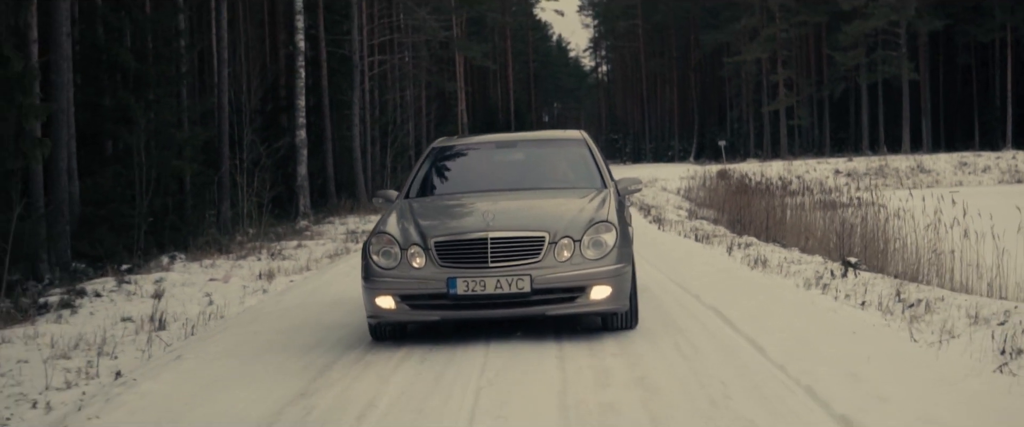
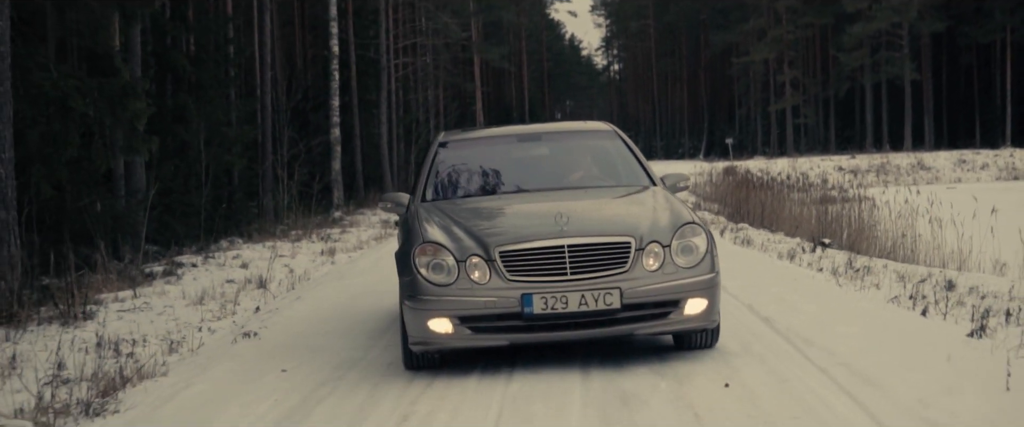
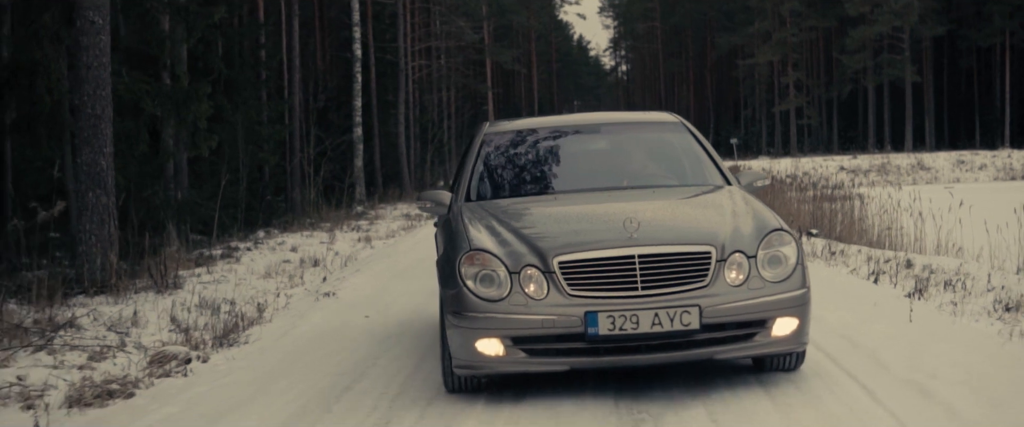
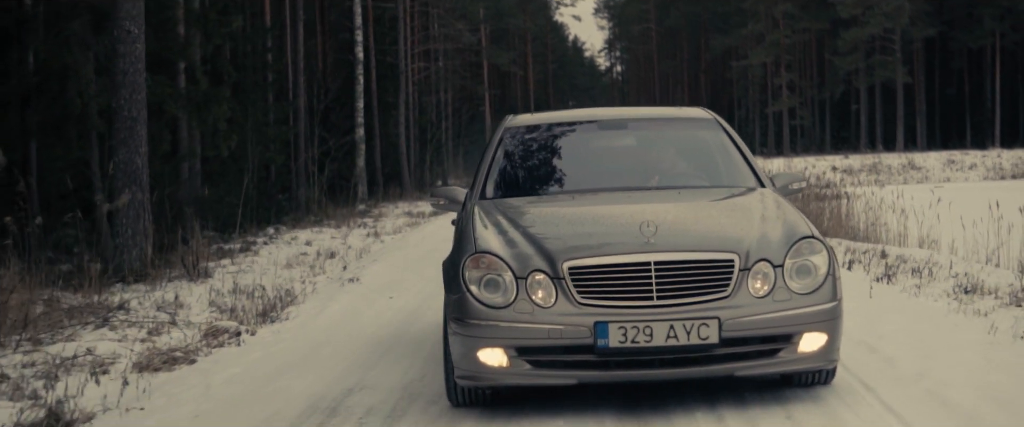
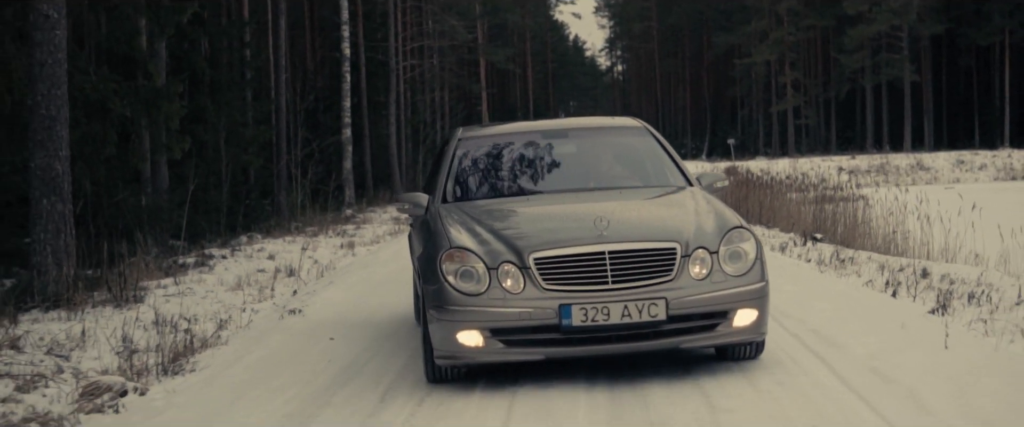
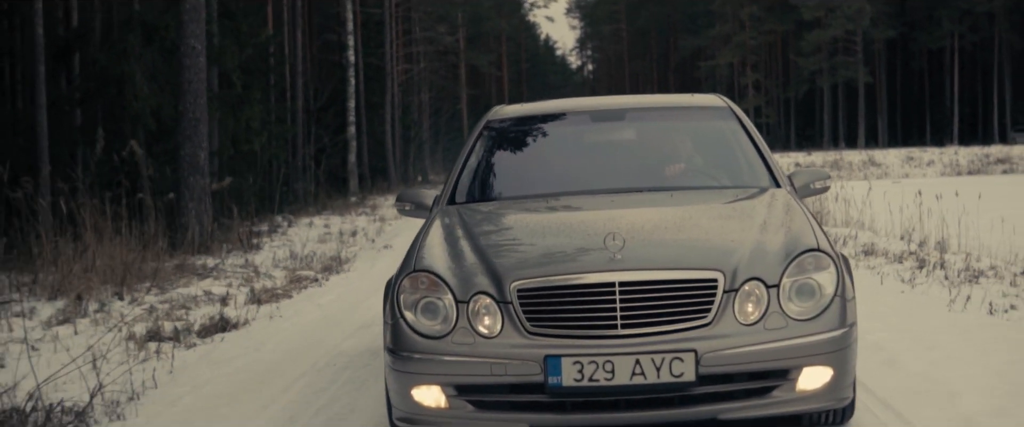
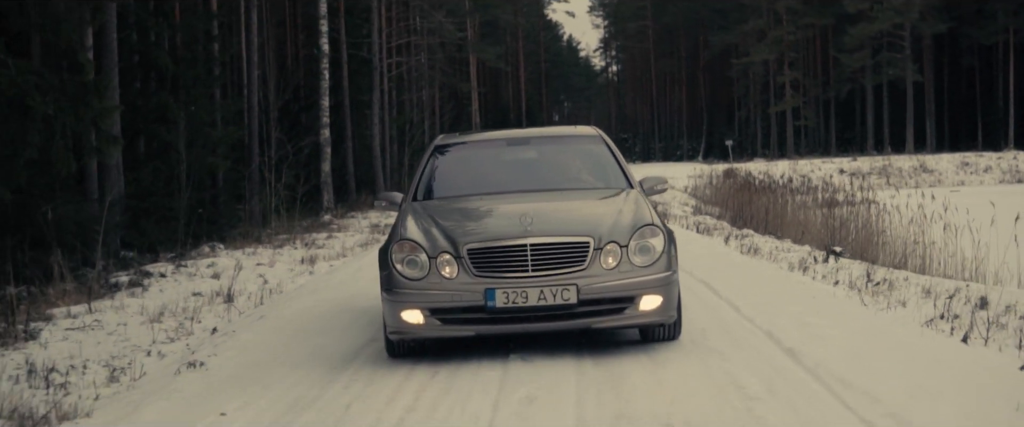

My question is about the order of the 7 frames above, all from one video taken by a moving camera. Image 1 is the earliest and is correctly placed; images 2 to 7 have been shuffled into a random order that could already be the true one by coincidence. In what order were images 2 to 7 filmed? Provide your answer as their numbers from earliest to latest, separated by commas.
7, 2, 5, 3, 4, 6
